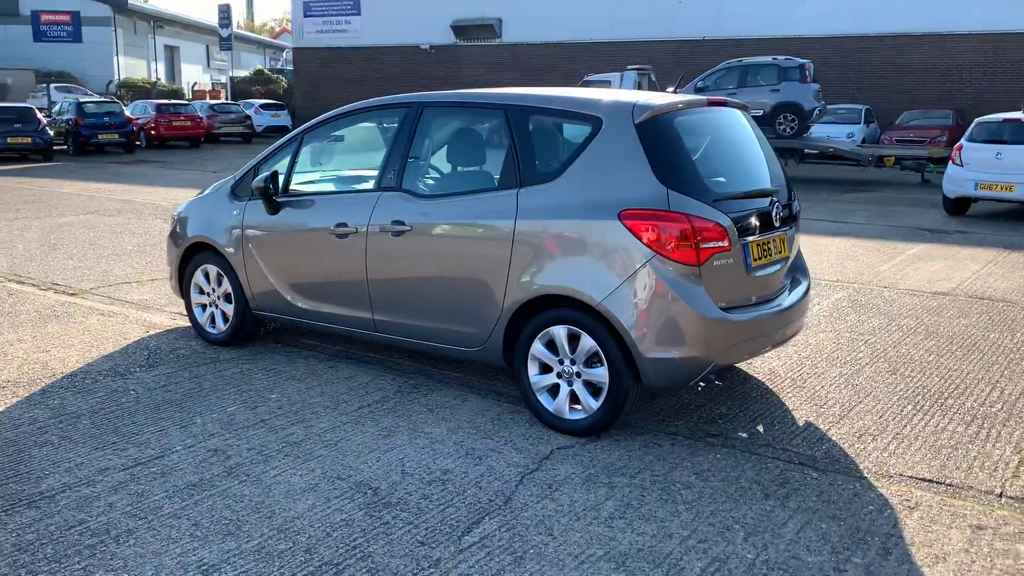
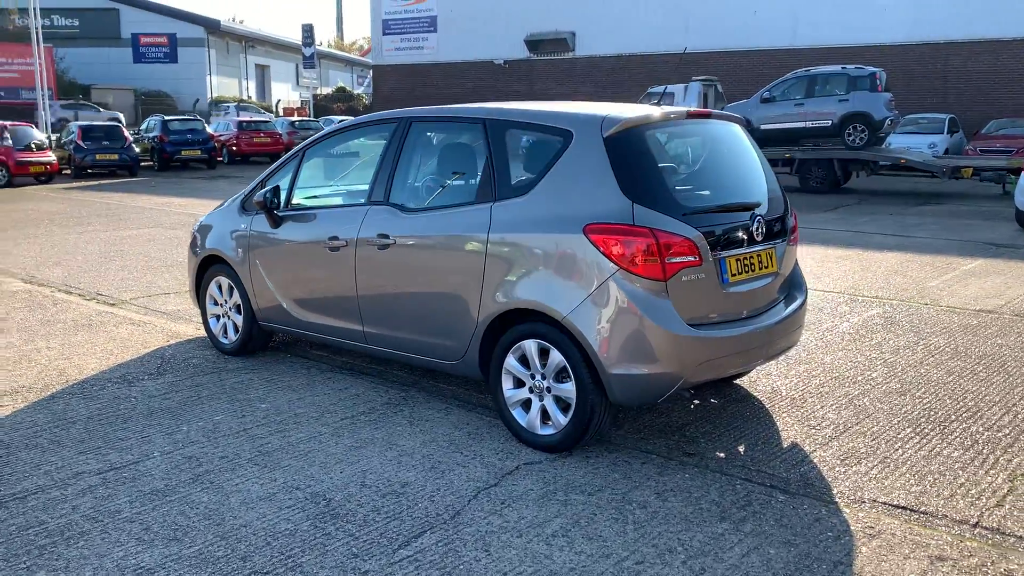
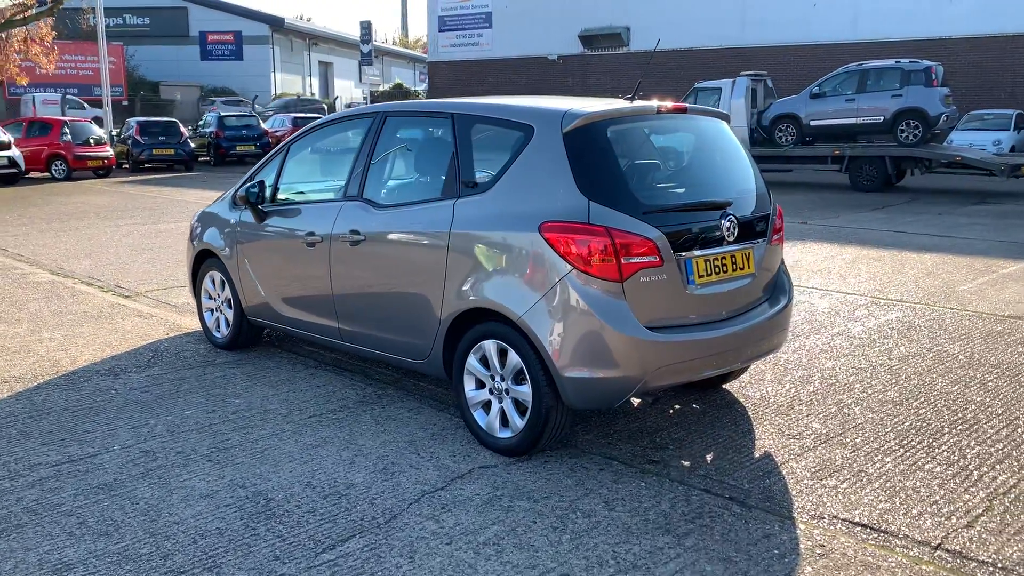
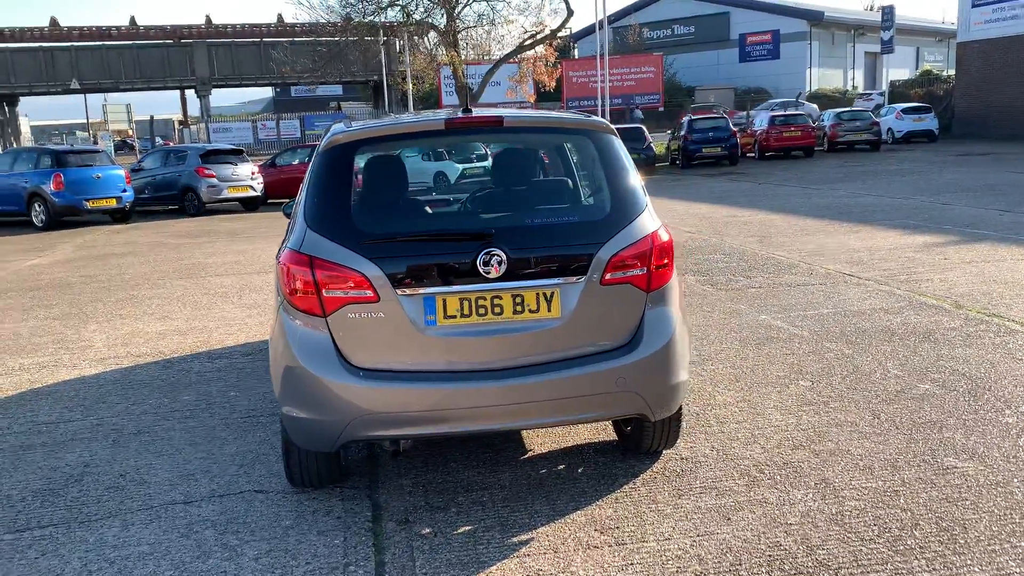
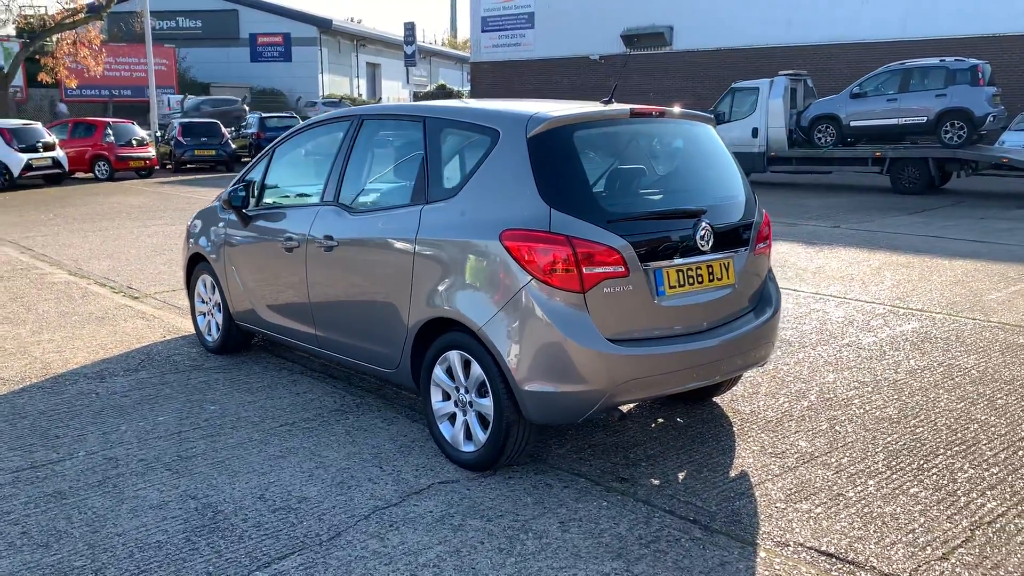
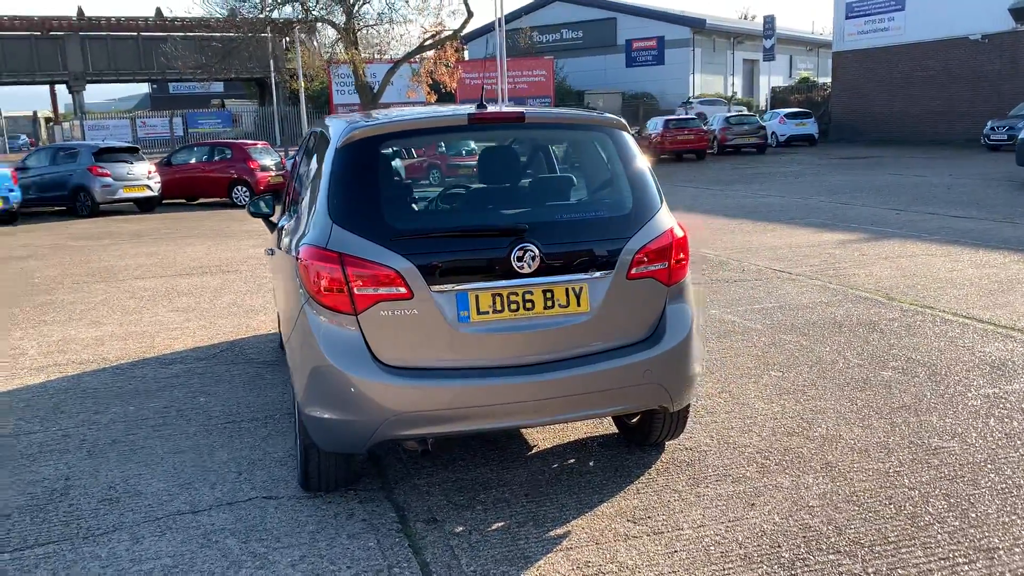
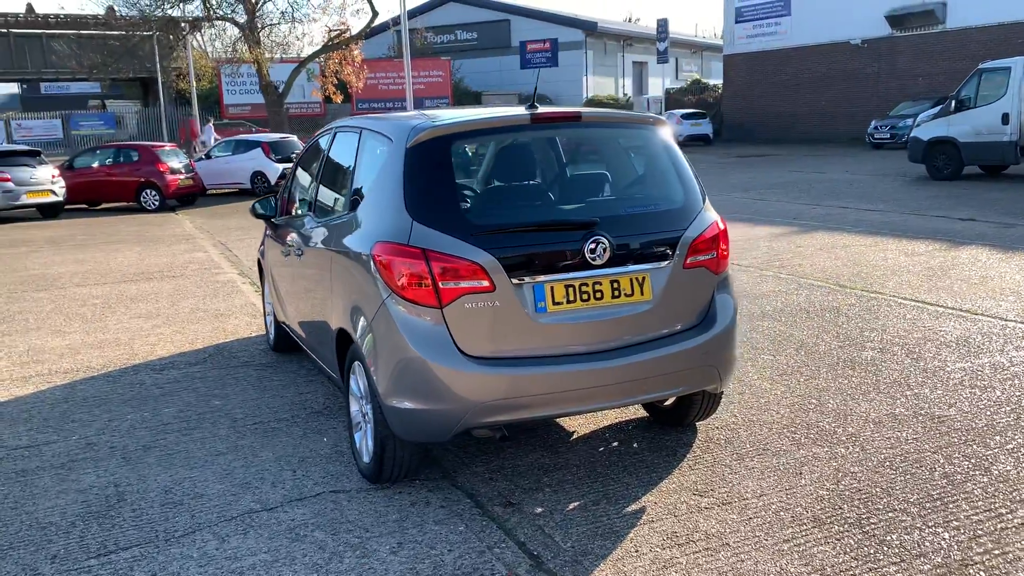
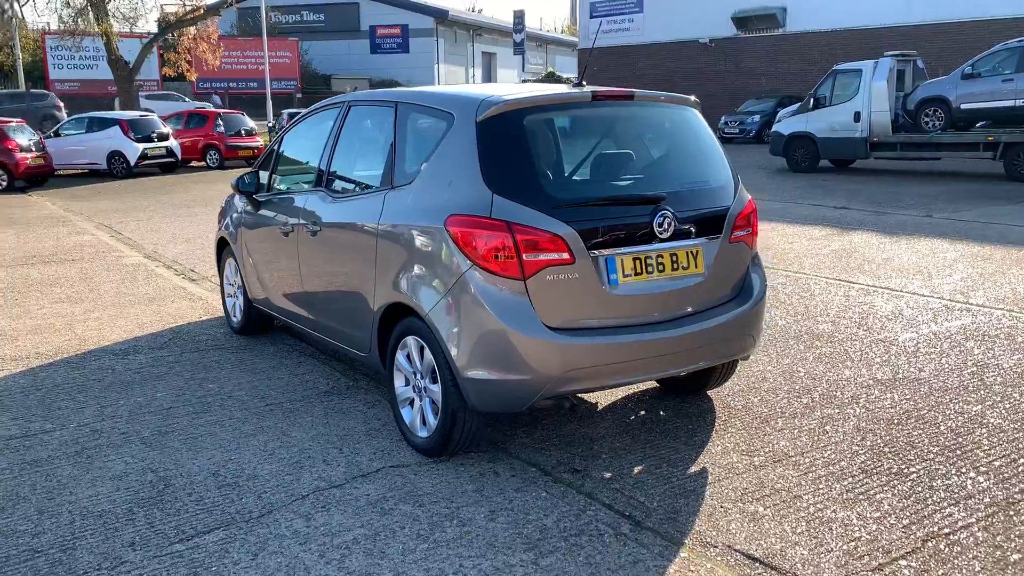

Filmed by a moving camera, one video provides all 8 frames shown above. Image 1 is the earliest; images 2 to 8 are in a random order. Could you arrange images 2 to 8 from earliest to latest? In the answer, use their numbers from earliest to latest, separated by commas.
2, 3, 5, 8, 7, 6, 4
